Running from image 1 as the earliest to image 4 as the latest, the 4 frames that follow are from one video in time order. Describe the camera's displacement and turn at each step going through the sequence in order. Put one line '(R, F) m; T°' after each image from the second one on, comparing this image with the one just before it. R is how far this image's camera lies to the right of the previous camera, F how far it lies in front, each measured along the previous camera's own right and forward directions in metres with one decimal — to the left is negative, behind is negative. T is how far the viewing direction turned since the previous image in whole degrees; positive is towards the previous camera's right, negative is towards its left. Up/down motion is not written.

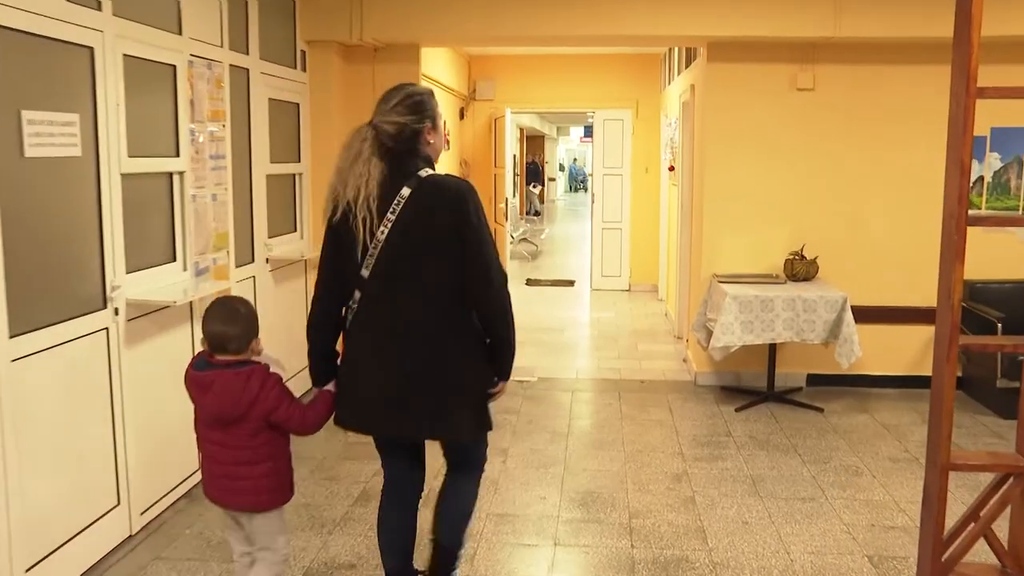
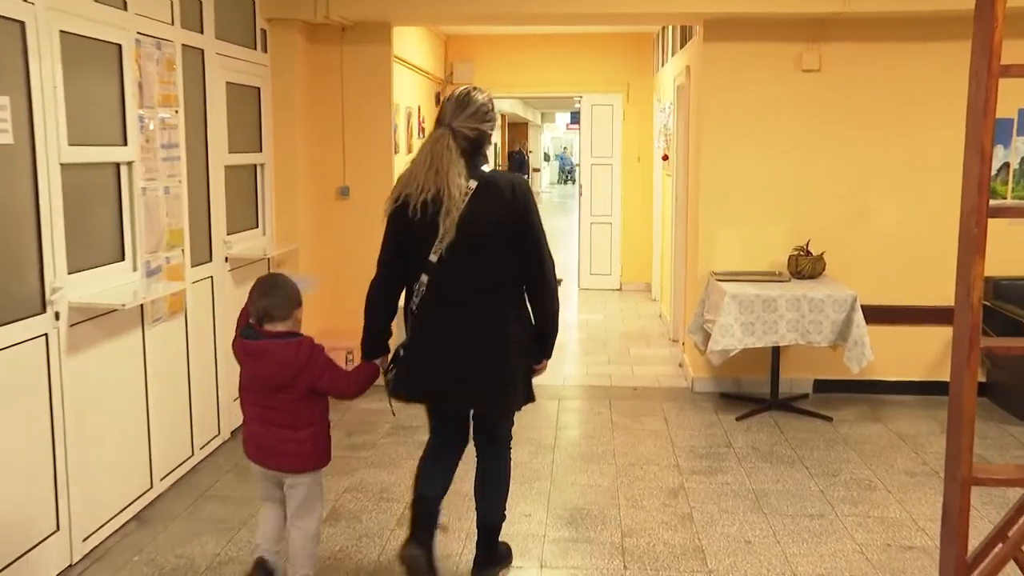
(0.0, +0.5) m; +1°
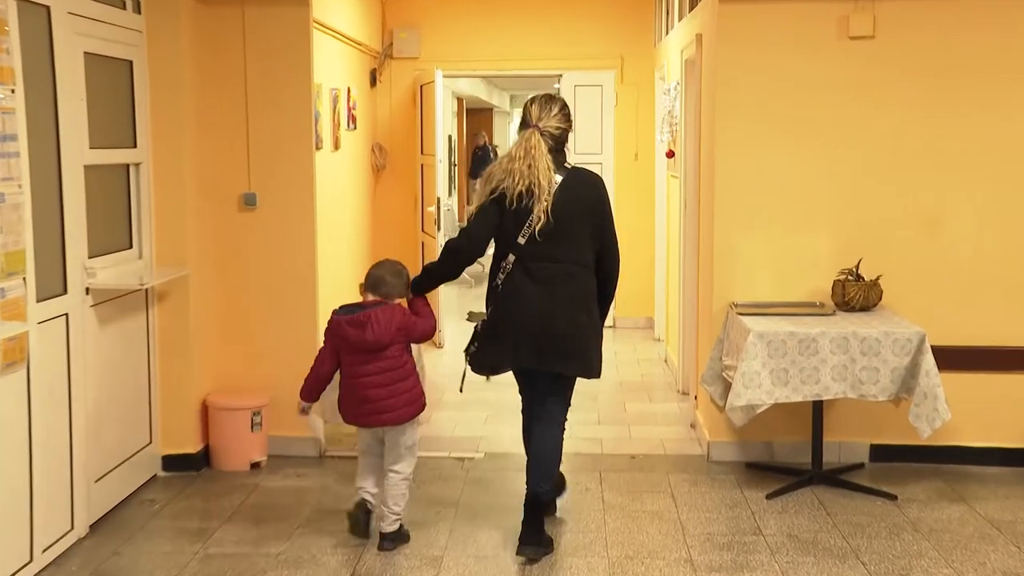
(0.0, +1.5) m; +2°
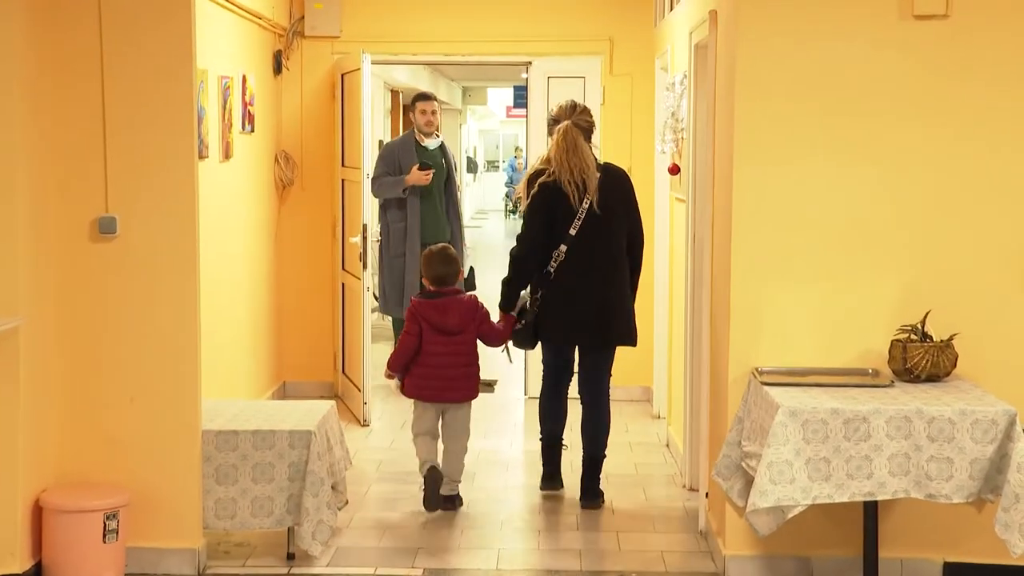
(0.0, +1.2) m; +2°
